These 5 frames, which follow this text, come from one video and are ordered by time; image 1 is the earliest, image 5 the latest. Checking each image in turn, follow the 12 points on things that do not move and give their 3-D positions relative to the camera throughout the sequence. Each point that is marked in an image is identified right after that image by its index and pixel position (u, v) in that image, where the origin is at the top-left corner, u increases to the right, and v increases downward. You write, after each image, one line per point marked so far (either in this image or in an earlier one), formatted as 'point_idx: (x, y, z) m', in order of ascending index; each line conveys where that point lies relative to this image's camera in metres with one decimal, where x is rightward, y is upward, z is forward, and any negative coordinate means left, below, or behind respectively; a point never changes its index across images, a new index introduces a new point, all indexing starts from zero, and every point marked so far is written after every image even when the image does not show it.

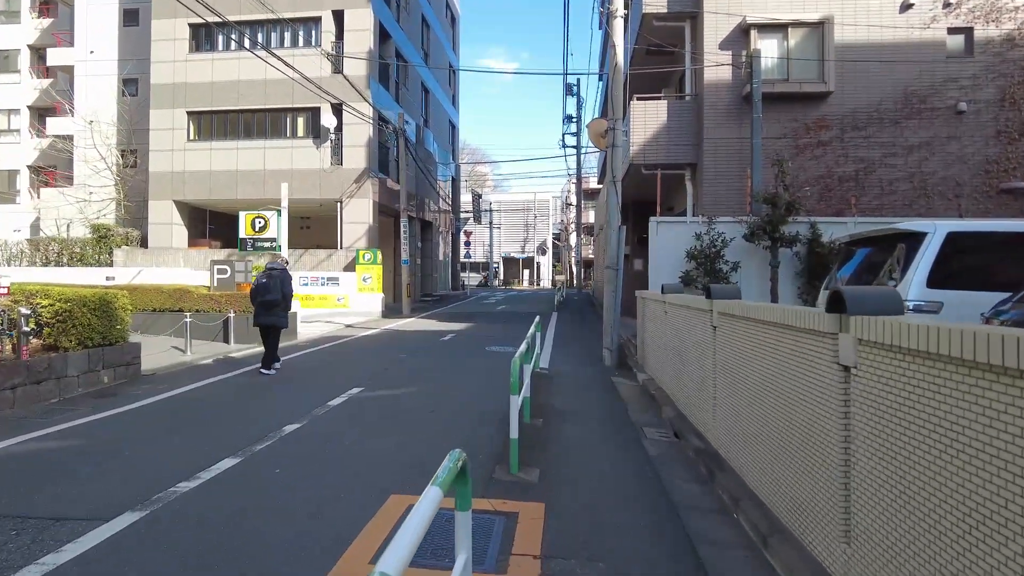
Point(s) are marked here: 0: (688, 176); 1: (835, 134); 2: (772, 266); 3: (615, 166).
0: (+4.6, +2.9, +16.5) m
1: (+7.7, +3.6, +15.2) m
2: (+5.5, +0.5, +13.6) m
3: (+2.2, +2.5, +13.4) m
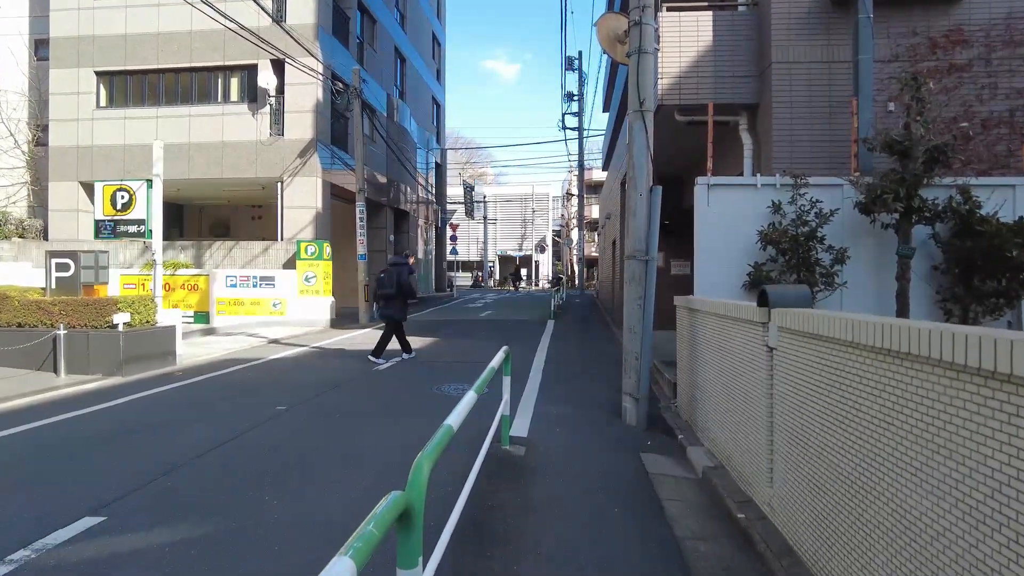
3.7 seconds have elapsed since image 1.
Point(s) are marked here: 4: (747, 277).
0: (+4.0, +2.9, +11.1) m
1: (+7.1, +3.6, +9.8) m
2: (+5.0, +0.4, +8.2) m
3: (+1.6, +2.5, +8.0) m
4: (+3.3, +0.2, +8.9) m
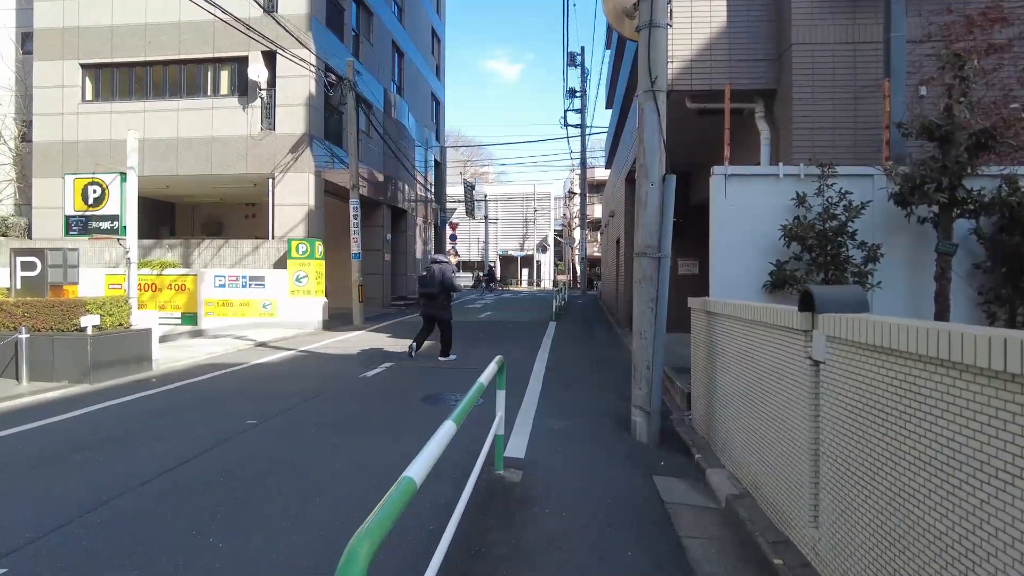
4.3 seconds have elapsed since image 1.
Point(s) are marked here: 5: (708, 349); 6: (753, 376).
0: (+4.0, +2.9, +10.3) m
1: (+7.1, +3.6, +9.0) m
2: (+5.0, +0.4, +7.4) m
3: (+1.6, +2.5, +7.2) m
4: (+3.2, +0.2, +8.0) m
5: (+2.1, -0.7, +7.0) m
6: (+2.0, -0.7, +5.3) m
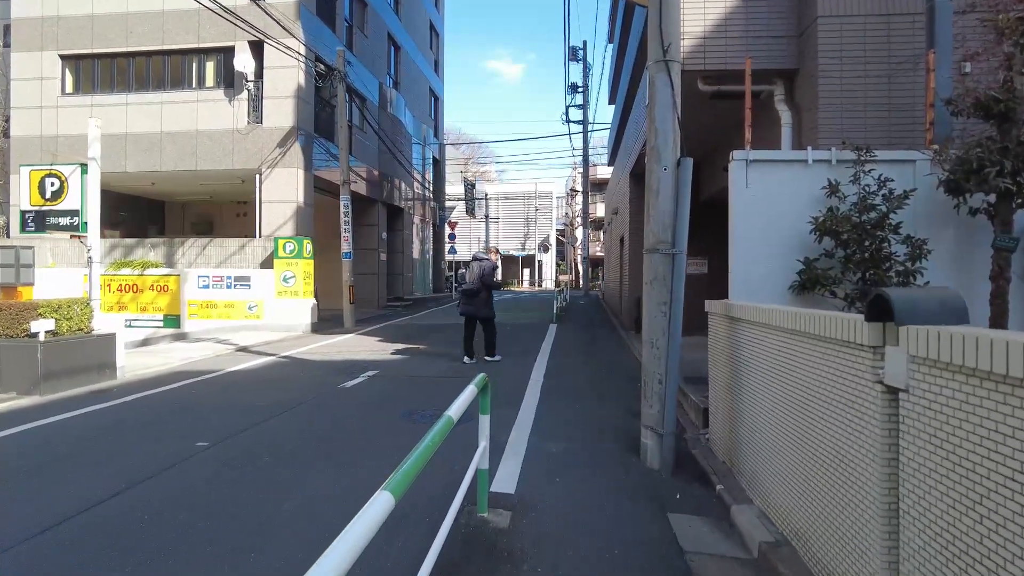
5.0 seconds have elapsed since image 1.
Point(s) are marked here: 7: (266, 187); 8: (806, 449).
0: (+3.9, +2.8, +9.3) m
1: (+7.0, +3.6, +8.0) m
2: (+4.9, +0.4, +6.4) m
3: (+1.5, +2.5, +6.2) m
4: (+3.1, +0.1, +7.1) m
5: (+2.1, -0.7, +6.0) m
6: (+1.9, -0.7, +4.3) m
7: (-7.6, +3.1, +19.8) m
8: (+1.9, -1.1, +4.1) m
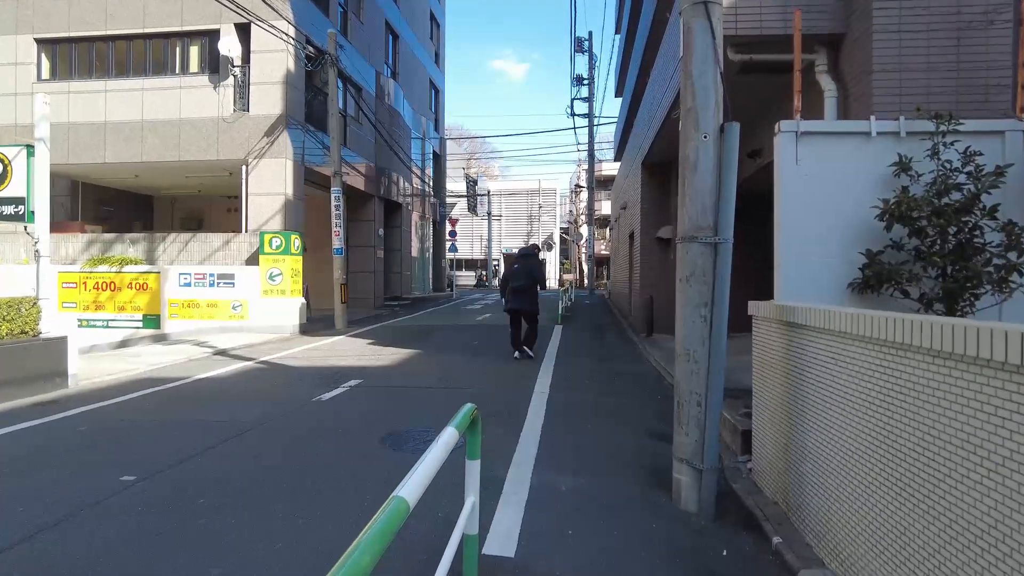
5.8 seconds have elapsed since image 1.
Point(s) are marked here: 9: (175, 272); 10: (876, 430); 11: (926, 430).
0: (+3.9, +2.9, +8.1) m
1: (+7.0, +3.6, +6.7) m
2: (+4.9, +0.4, +5.1) m
3: (+1.5, +2.5, +5.0) m
4: (+3.2, +0.2, +5.8) m
5: (+2.1, -0.7, +4.8) m
6: (+1.9, -0.7, +3.1) m
7: (-7.5, +3.2, +18.6) m
8: (+1.9, -1.1, +2.9) m
9: (-9.1, +0.4, +17.0) m
10: (+2.0, -0.8, +3.5) m
11: (+1.9, -0.7, +2.9) m
